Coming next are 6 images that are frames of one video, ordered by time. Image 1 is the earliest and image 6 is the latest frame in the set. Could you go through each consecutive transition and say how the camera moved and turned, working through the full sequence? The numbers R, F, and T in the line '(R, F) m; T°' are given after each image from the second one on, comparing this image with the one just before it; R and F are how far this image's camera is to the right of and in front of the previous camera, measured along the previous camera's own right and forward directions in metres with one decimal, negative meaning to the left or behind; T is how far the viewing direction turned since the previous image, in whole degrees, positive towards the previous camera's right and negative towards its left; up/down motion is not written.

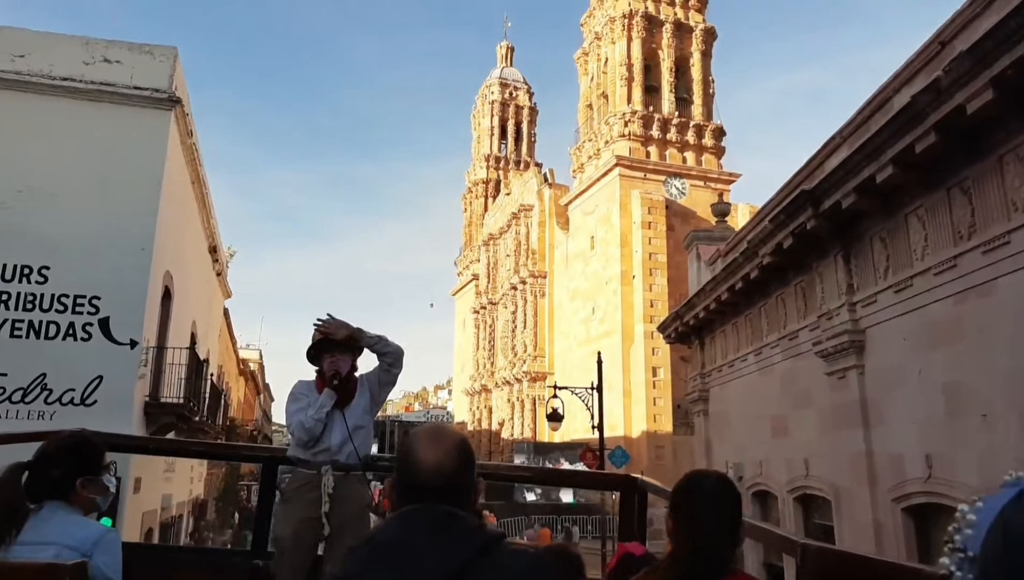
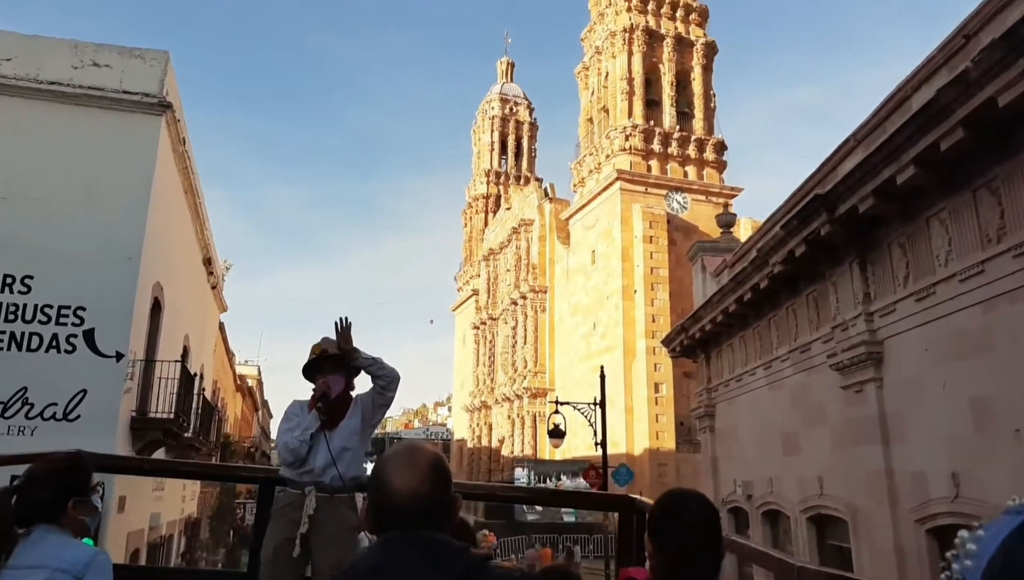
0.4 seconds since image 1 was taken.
(0.0, +0.4) m; 0°
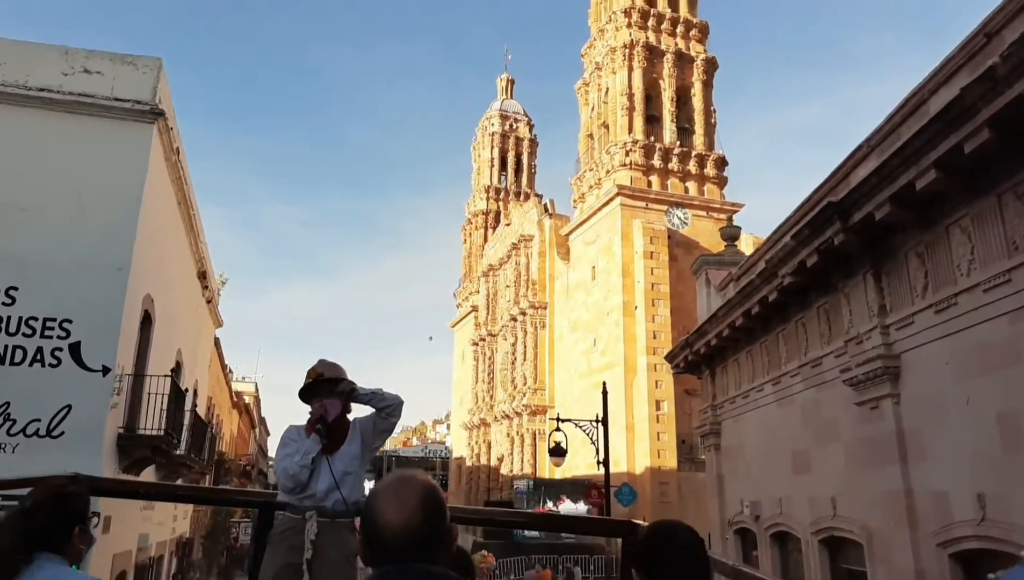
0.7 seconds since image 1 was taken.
(0.0, +0.3) m; 0°
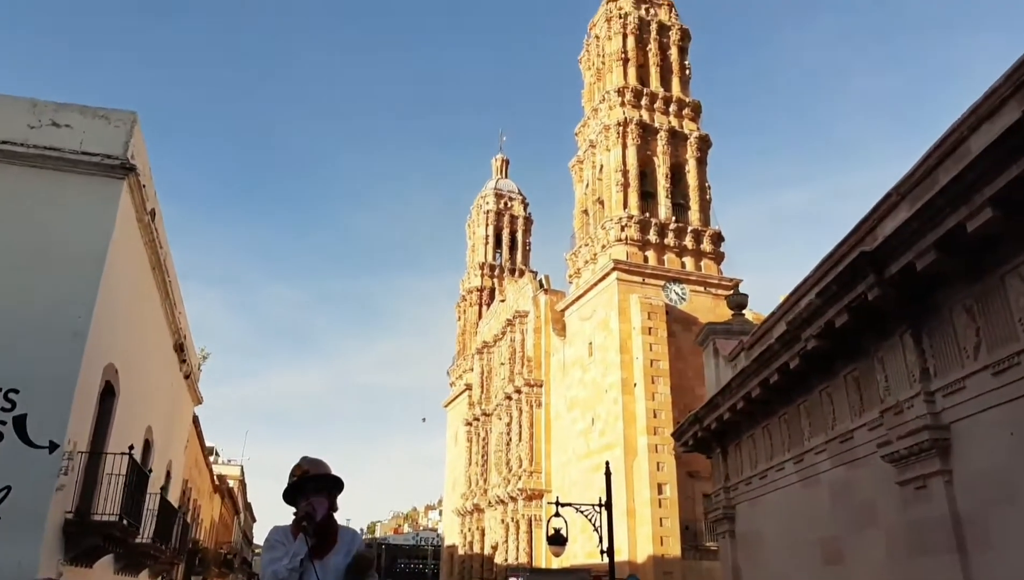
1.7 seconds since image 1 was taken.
(0.0, +0.8) m; 0°
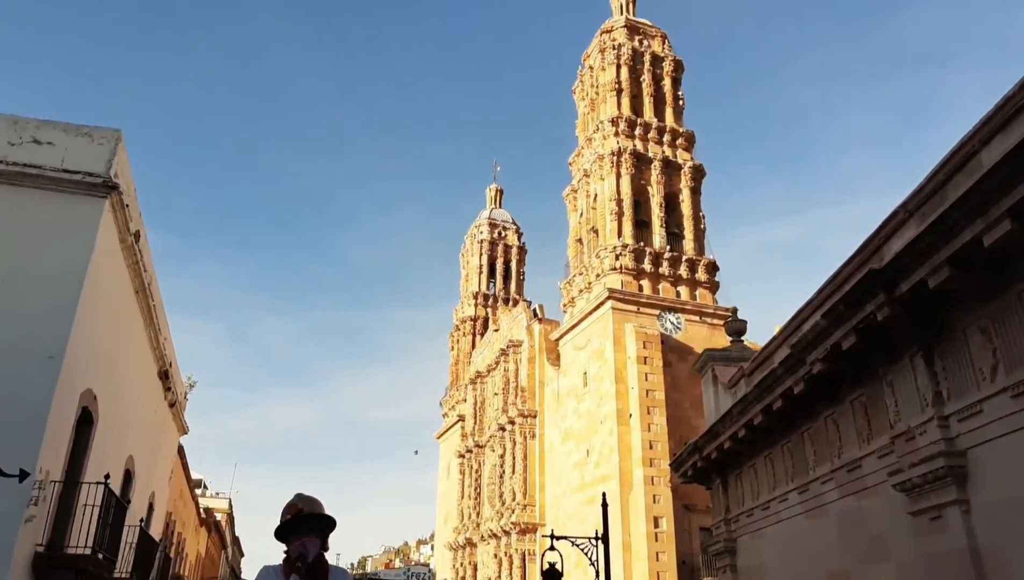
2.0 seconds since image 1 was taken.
(0.0, +0.3) m; 0°
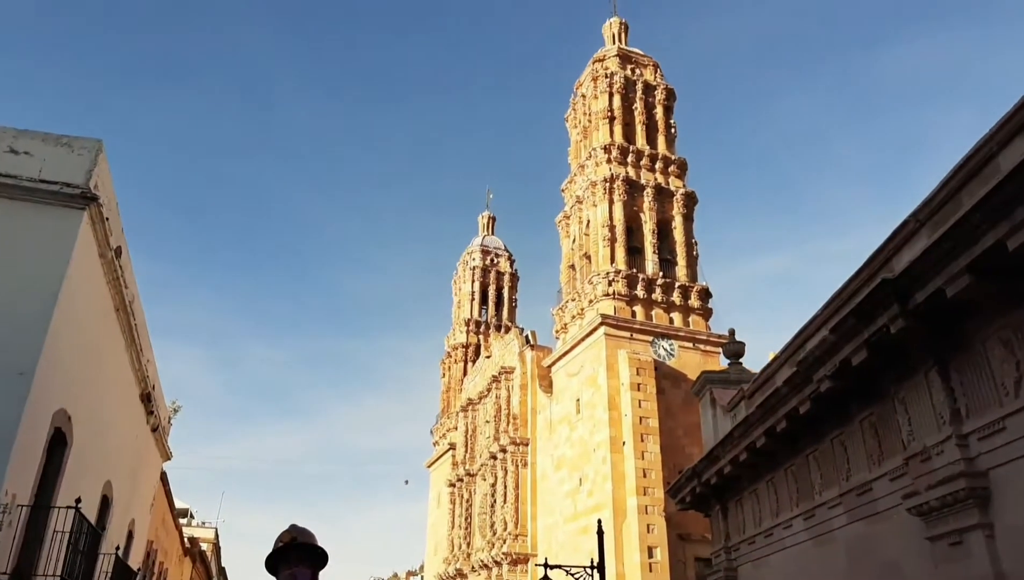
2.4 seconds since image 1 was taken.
(0.0, +0.3) m; +1°
